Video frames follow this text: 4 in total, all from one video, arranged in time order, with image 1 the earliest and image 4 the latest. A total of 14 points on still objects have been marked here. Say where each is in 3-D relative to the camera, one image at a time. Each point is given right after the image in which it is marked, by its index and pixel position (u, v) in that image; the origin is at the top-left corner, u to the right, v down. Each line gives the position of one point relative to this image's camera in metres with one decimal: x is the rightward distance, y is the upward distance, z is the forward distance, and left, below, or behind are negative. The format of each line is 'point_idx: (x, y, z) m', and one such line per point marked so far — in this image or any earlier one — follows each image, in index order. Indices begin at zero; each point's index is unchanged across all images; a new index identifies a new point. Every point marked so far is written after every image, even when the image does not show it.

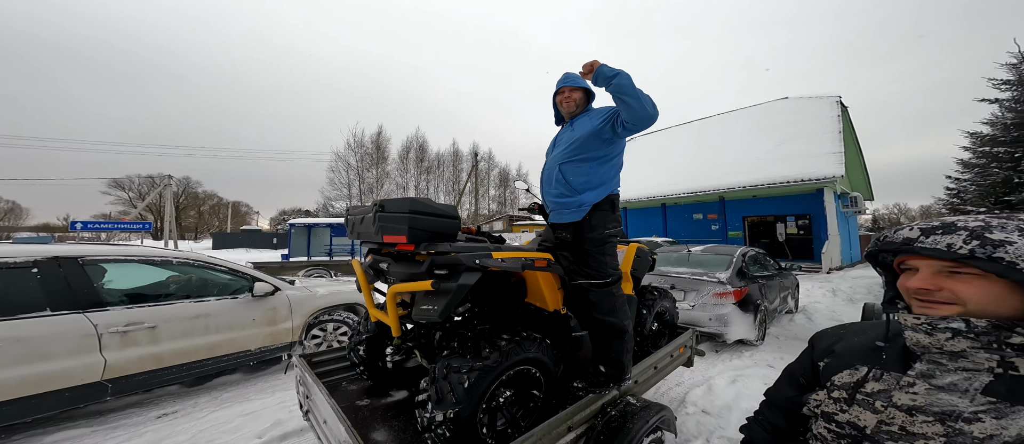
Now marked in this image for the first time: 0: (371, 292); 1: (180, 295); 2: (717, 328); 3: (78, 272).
0: (-0.8, -0.4, +2.0) m
1: (-3.1, -0.7, +3.1) m
2: (+2.5, -1.3, +4.0) m
3: (-3.4, -0.4, +2.6) m
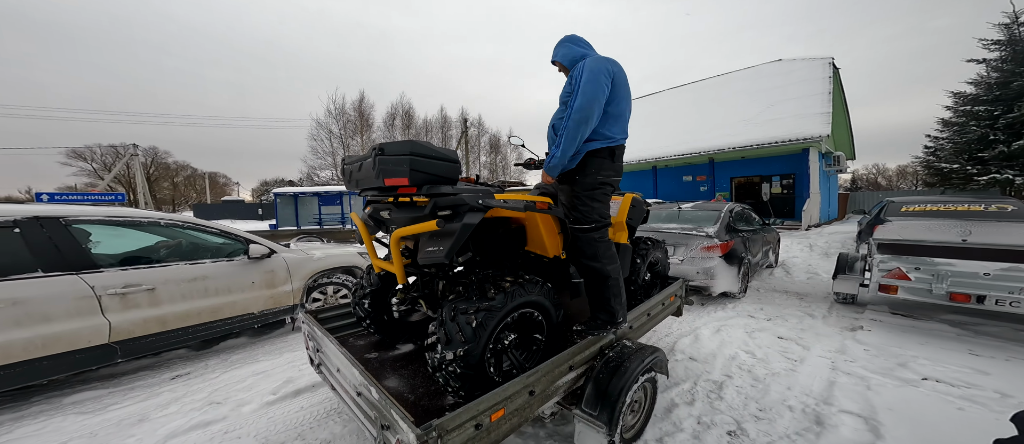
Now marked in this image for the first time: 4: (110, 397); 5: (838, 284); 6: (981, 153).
0: (-0.8, -0.1, +2.0) m
1: (-3.2, -0.3, +3.0) m
2: (+2.4, -0.7, +4.2) m
3: (-3.4, -0.1, +2.5) m
4: (-3.0, -1.3, +2.5) m
5: (+4.5, -0.9, +4.6) m
6: (+16.6, +2.5, +11.8) m
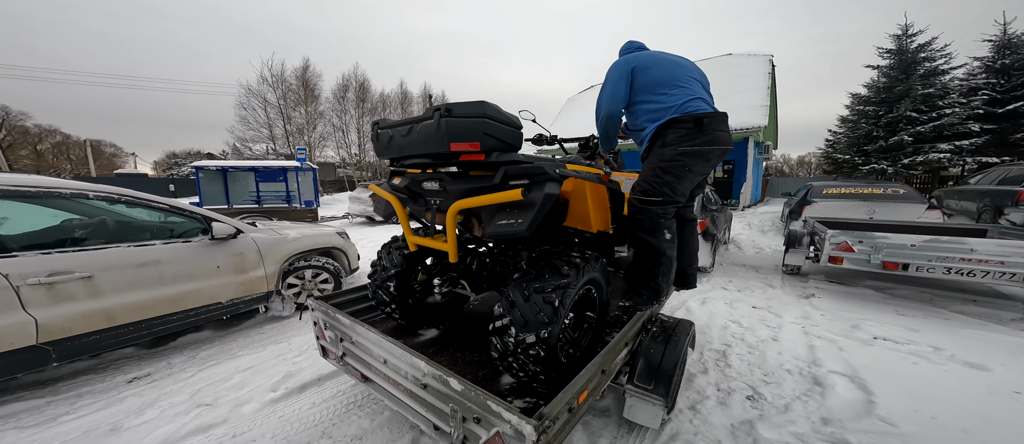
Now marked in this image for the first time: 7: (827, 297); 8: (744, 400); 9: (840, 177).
0: (-0.6, 0.0, +1.7) m
1: (-3.0, -0.1, +2.5) m
2: (+2.3, -0.5, +4.4) m
3: (-3.2, +0.1, +1.9) m
4: (-2.8, -1.2, +2.0) m
5: (+4.4, -0.5, +5.1) m
6: (+15.2, +3.2, +13.9) m
7: (+4.1, -1.0, +4.2) m
8: (+1.5, -1.1, +2.1) m
9: (+15.6, +2.1, +15.3) m
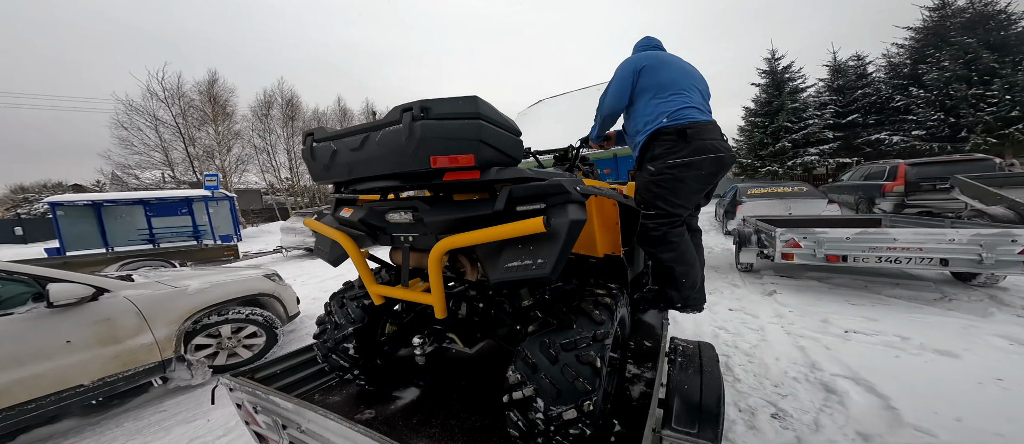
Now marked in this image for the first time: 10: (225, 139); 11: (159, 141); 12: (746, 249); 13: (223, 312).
0: (-0.6, -0.1, +1.3) m
1: (-3.1, -0.5, +1.6) m
2: (+1.9, -0.6, +4.4) m
3: (-3.2, -0.3, +1.0) m
4: (-2.7, -1.5, +1.1) m
5: (+3.8, -0.6, +5.4) m
6: (+12.9, +3.4, +15.9) m
7: (+3.7, -0.9, +4.4) m
8: (+1.5, -1.2, +1.9) m
9: (+13.1, +2.3, +17.2) m
10: (-16.6, +4.8, +19.1) m
11: (-18.8, +4.3, +18.0) m
12: (+3.8, -0.5, +5.3) m
13: (-2.5, -0.8, +2.9) m
